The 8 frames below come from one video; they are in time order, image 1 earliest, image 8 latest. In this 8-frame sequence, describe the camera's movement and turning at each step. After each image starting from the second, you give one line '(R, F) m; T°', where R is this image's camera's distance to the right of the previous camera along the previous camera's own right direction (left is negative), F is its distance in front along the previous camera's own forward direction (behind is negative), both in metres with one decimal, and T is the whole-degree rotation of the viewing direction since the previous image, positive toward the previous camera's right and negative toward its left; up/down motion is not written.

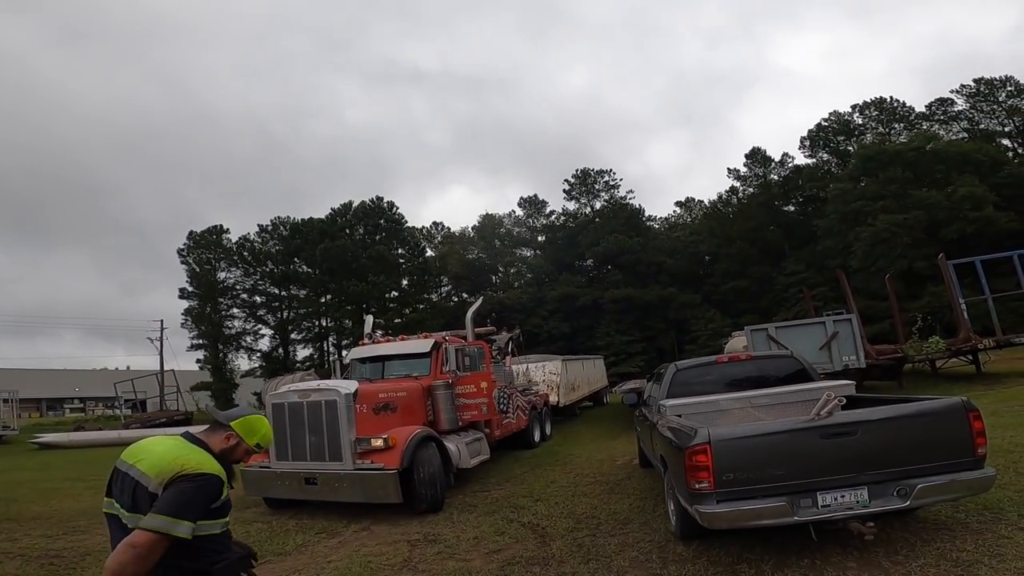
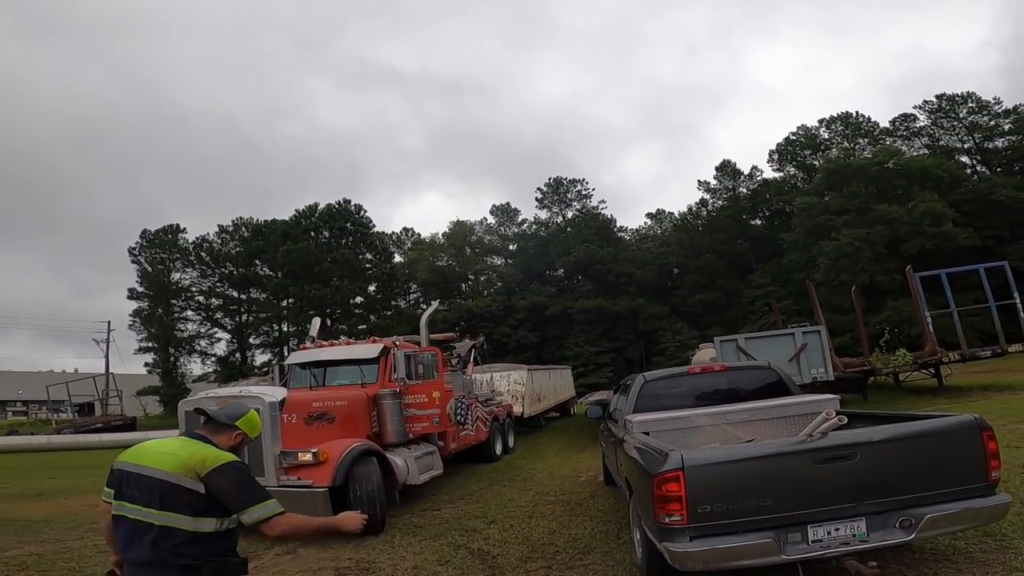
(+0.2, +0.7) m; +3°
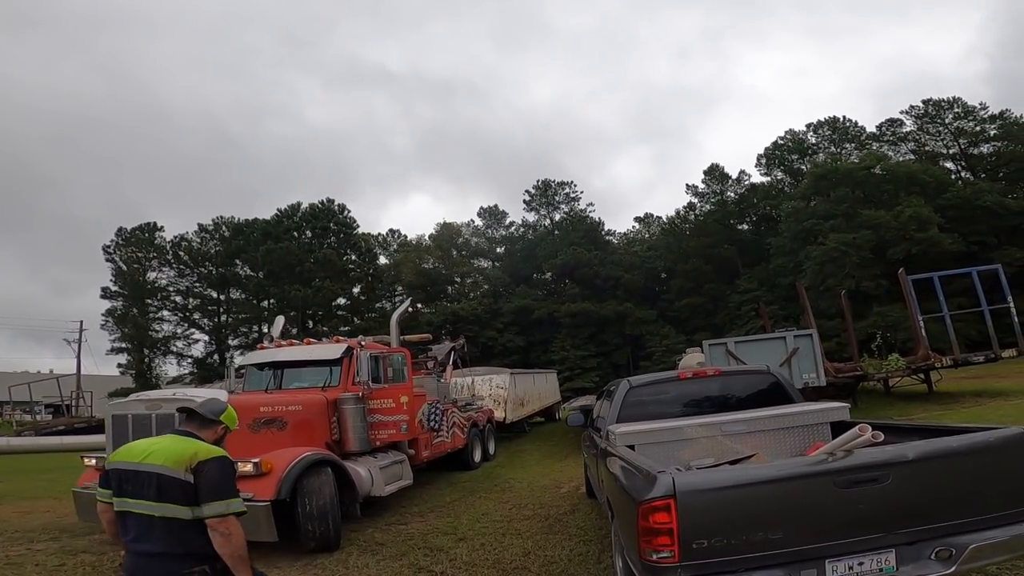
(+0.1, +0.6) m; +1°
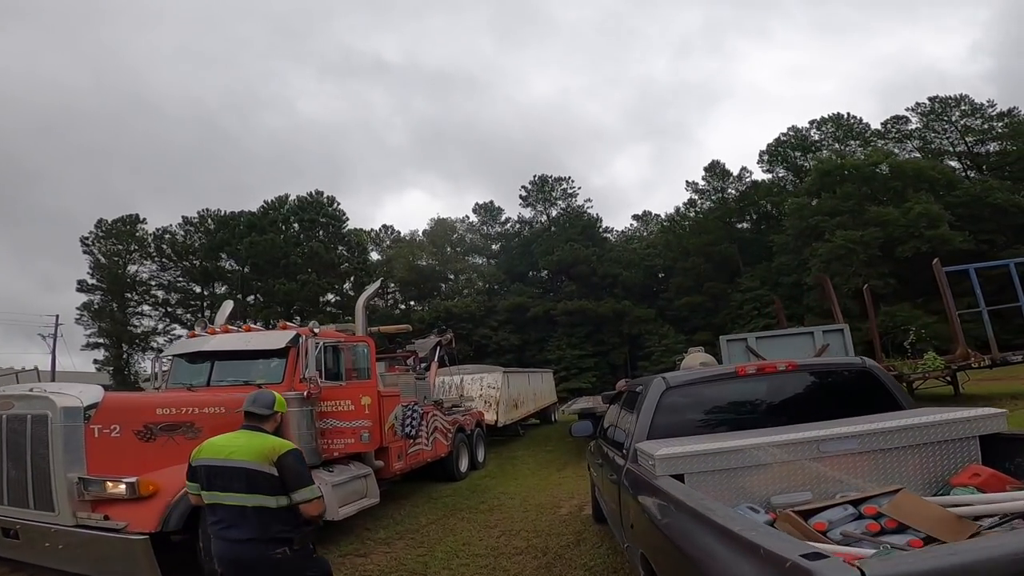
(+0.1, +1.6) m; 0°
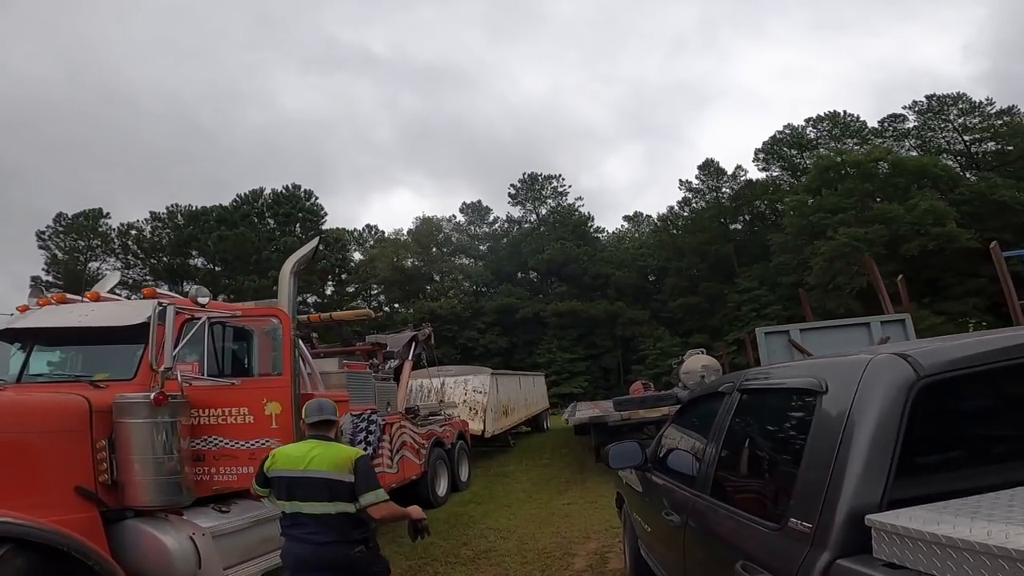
(0.0, +2.2) m; +1°
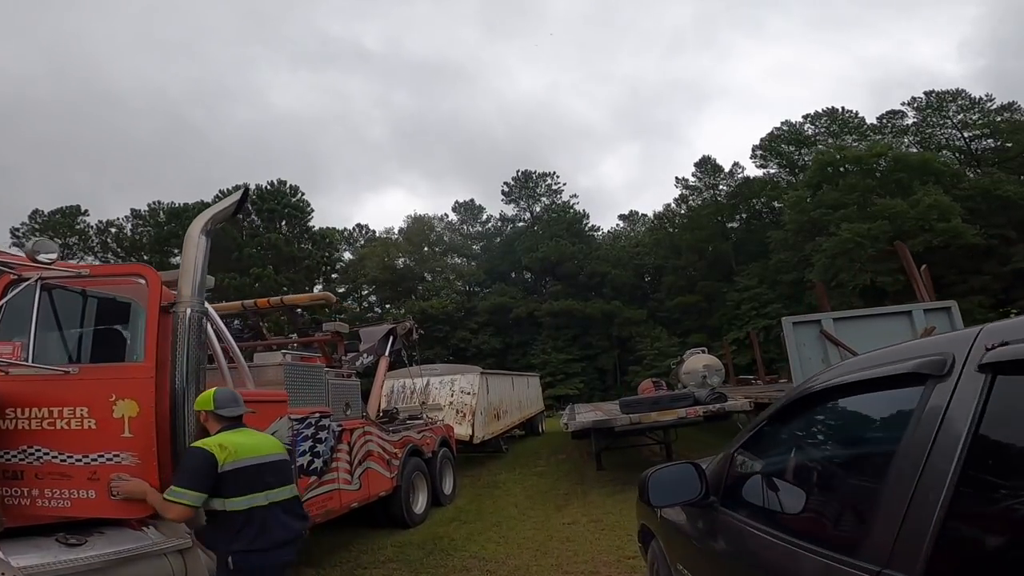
(+0.1, +1.3) m; +1°
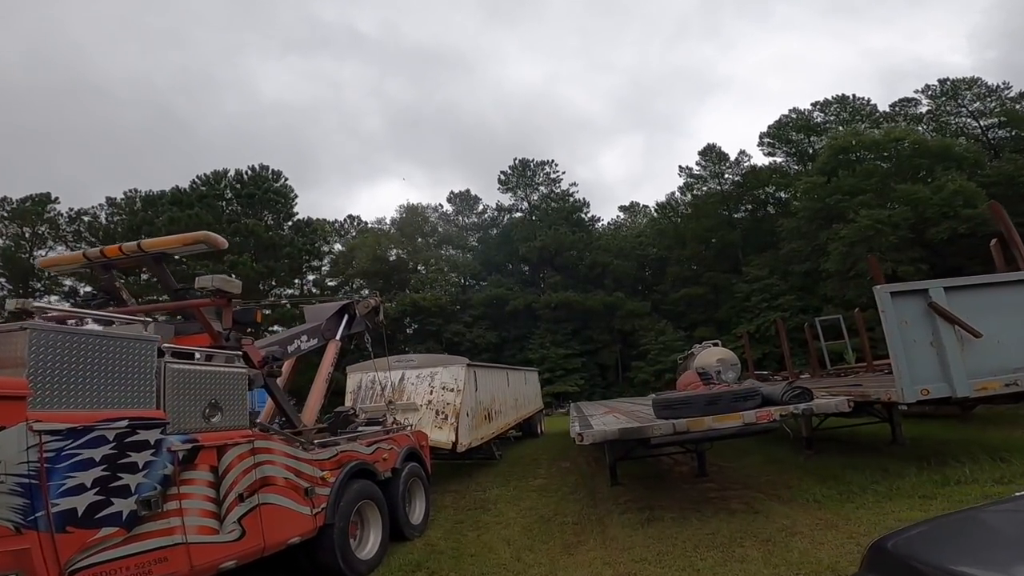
(+0.1, +2.4) m; 0°
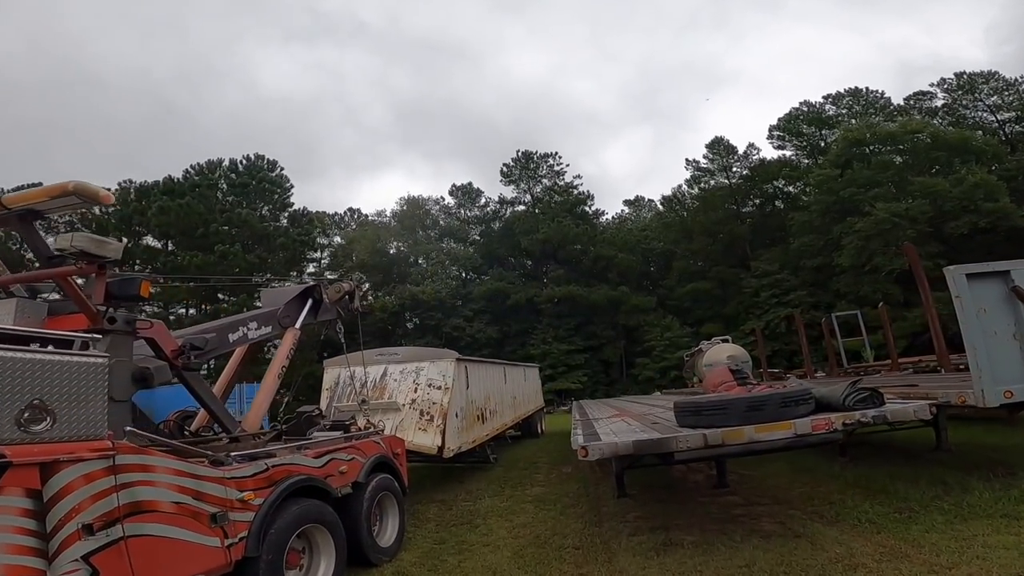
(+0.1, +1.1) m; 0°
